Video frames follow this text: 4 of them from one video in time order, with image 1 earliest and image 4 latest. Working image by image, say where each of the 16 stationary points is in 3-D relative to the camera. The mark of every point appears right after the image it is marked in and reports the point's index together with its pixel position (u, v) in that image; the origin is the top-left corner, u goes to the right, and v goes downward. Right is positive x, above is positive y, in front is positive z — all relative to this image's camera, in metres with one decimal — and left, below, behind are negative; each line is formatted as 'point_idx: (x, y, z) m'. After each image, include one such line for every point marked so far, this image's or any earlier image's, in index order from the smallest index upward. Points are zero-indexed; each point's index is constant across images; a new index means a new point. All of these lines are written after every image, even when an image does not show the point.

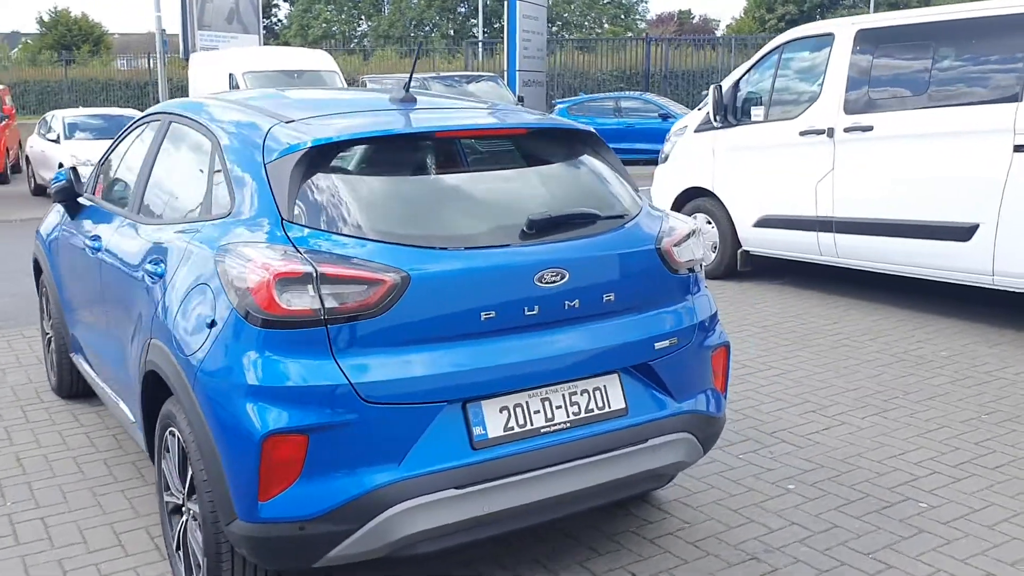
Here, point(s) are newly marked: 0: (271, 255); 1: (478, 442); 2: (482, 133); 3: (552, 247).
0: (-0.8, +0.1, +3.1) m
1: (-0.1, -0.5, +3.2) m
2: (-0.1, +0.6, +3.6) m
3: (+0.1, +0.1, +3.4) m
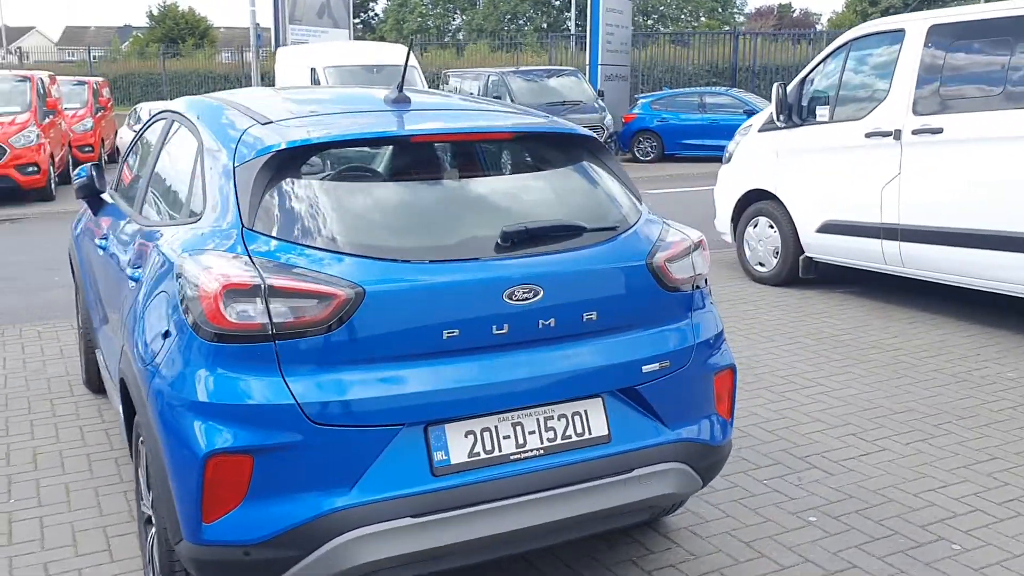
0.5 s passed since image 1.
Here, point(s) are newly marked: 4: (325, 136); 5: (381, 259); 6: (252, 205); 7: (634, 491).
0: (-0.9, +0.1, +3.0) m
1: (-0.2, -0.5, +3.0) m
2: (-0.2, +0.5, +3.4) m
3: (0.0, +0.1, +3.2) m
4: (-0.6, +0.5, +3.3) m
5: (-0.4, +0.1, +3.0) m
6: (-0.8, +0.3, +3.1) m
7: (+0.4, -0.7, +3.3) m
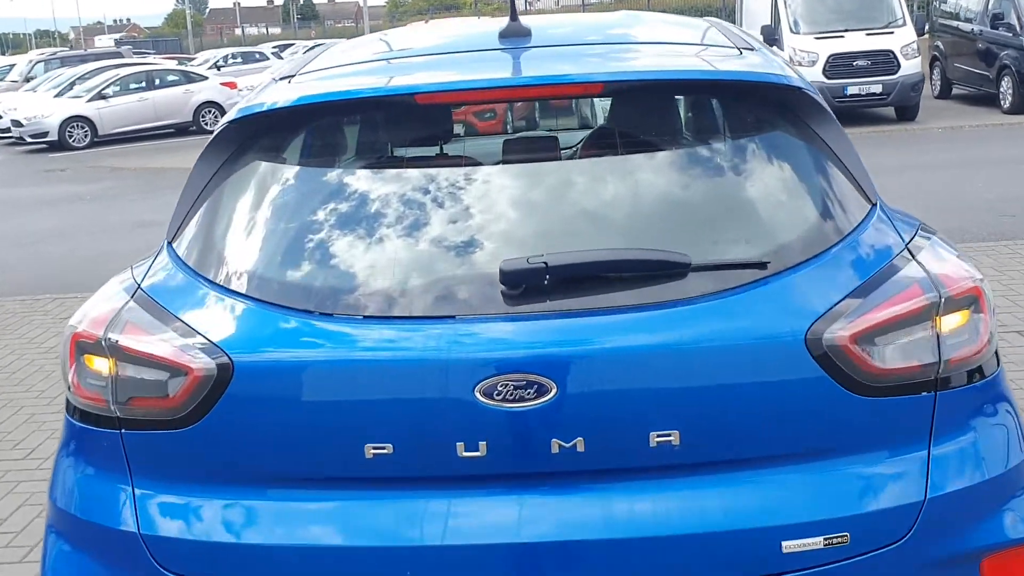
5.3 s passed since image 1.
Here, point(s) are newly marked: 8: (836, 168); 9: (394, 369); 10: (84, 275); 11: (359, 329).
0: (-0.8, 0.0, +2.0) m
1: (-0.2, -0.7, +1.7) m
2: (+0.1, +0.4, +2.1) m
3: (+0.1, -0.1, +1.8) m
4: (-0.4, +0.4, +2.1) m
5: (-0.4, 0.0, +1.8) m
6: (-0.6, +0.2, +2.1) m
7: (+0.4, -0.8, +1.7) m
8: (+0.7, +0.2, +2.0) m
9: (-0.2, -0.1, +1.7) m
10: (-4.1, +0.1, +9.5) m
11: (-0.3, -0.1, +1.8) m
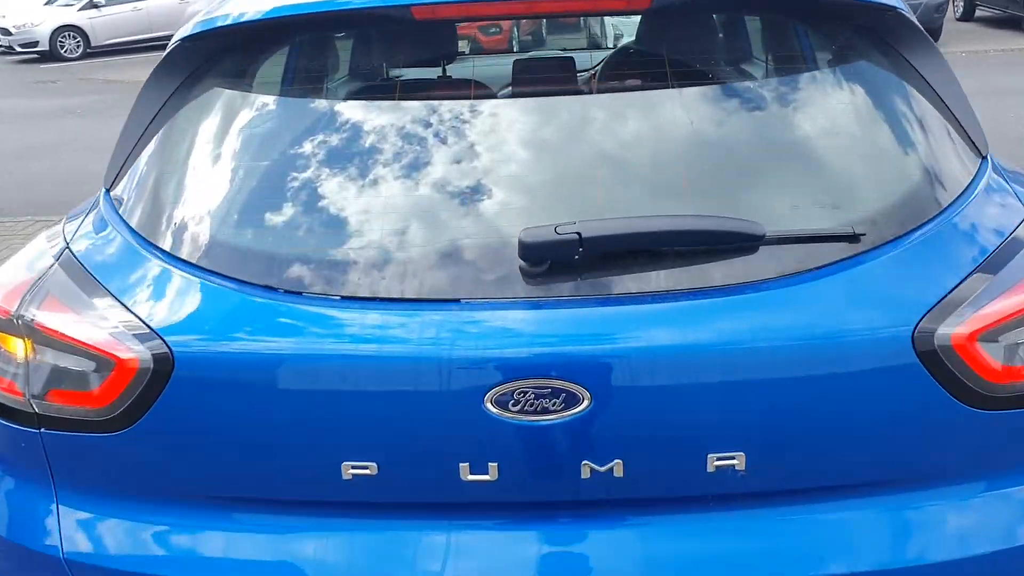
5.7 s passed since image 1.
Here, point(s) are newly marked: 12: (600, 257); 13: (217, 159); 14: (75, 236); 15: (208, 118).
0: (-0.8, +0.1, +1.6) m
1: (-0.2, -0.6, +1.4) m
2: (+0.1, +0.5, +1.6) m
3: (+0.1, 0.0, +1.4) m
4: (-0.4, +0.5, +1.7) m
5: (-0.3, 0.0, +1.5) m
6: (-0.6, +0.2, +1.7) m
7: (+0.5, -0.8, +1.4) m
8: (+0.7, +0.3, +1.6) m
9: (-0.2, -0.1, +1.4) m
10: (-4.0, +0.9, +9.0) m
11: (-0.2, 0.0, +1.4) m
12: (+0.1, 0.0, +1.4) m
13: (-0.5, +0.2, +1.6) m
14: (-0.8, +0.1, +1.8) m
15: (-0.5, +0.3, +1.7) m
